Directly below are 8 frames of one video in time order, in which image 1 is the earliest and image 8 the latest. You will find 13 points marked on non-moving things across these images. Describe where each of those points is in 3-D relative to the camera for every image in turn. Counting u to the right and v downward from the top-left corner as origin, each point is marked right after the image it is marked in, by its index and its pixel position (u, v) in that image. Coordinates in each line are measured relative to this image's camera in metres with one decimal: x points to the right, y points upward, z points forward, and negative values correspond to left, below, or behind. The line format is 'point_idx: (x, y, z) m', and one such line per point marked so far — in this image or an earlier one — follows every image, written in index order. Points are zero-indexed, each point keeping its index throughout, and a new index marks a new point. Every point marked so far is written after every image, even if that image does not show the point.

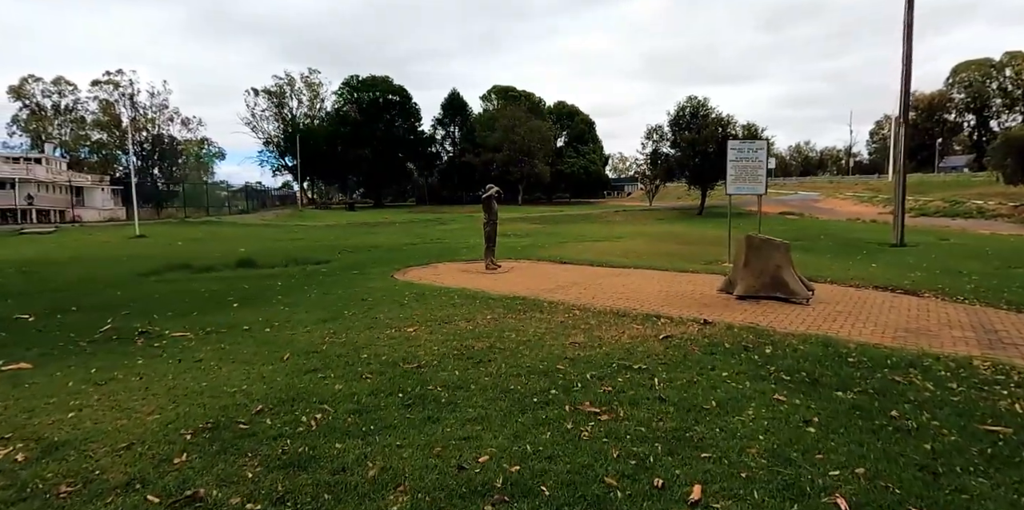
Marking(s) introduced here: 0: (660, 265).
0: (+3.9, -0.3, +13.6) m
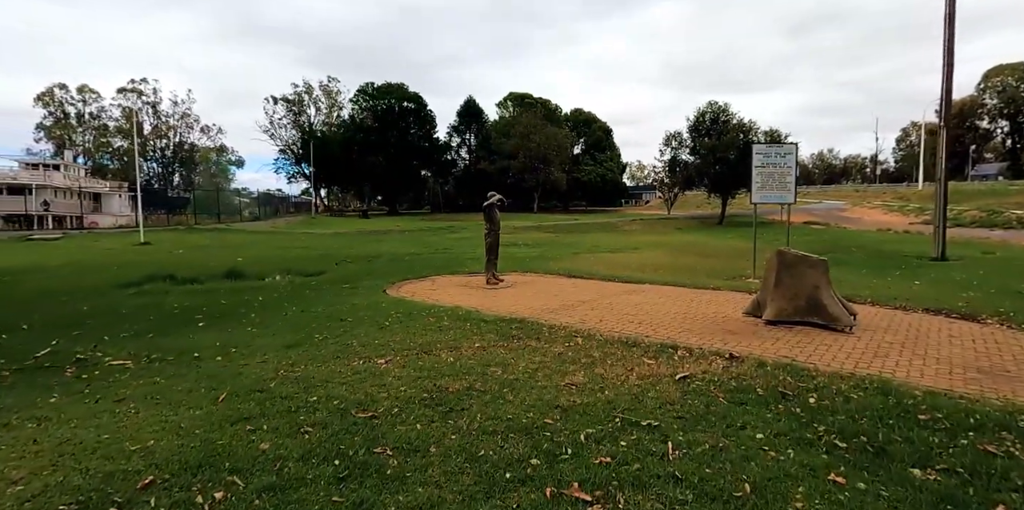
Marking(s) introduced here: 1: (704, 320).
0: (+4.0, -0.6, +12.5) m
1: (+2.9, -1.0, +8.0) m
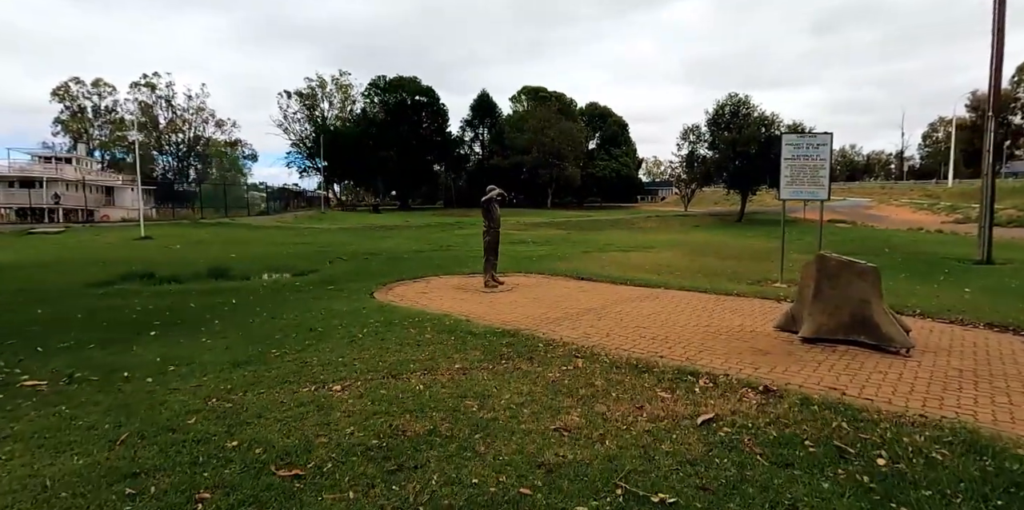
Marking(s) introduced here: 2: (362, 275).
0: (+4.0, -0.6, +11.3) m
1: (+2.8, -1.0, +6.8) m
2: (-3.7, -0.5, +12.6) m
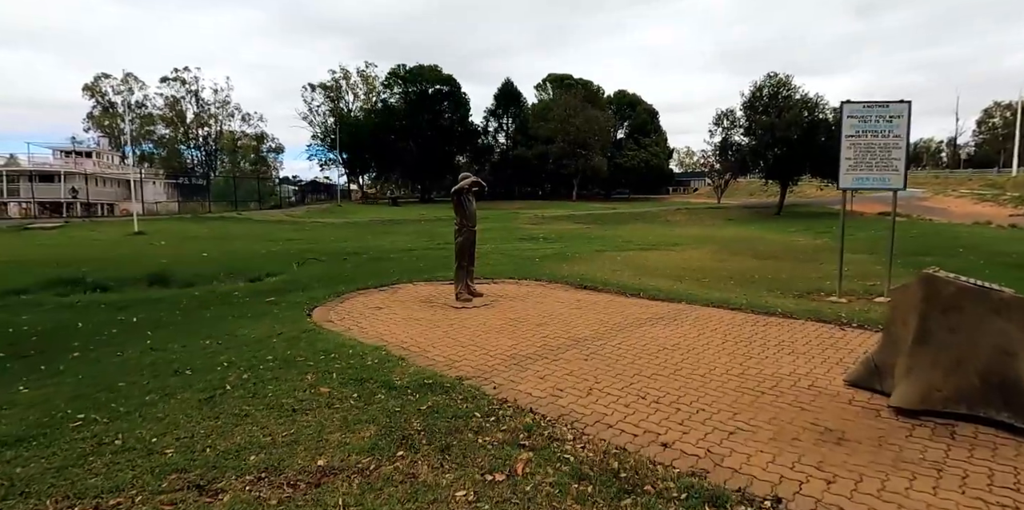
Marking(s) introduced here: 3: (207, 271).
0: (+3.7, -0.7, +8.8) m
1: (+2.3, -1.2, +4.5) m
2: (-3.9, -0.5, +10.6) m
3: (-6.9, -0.4, +11.9) m
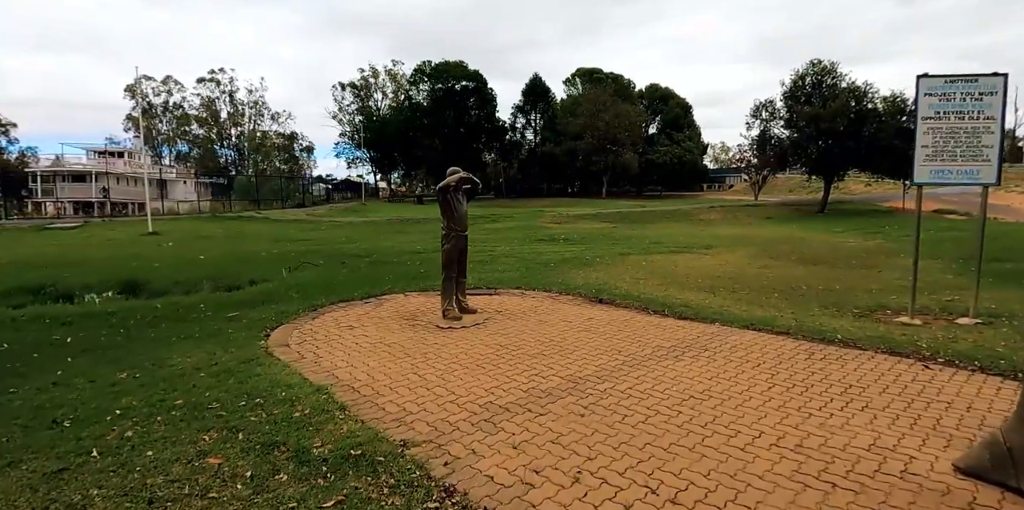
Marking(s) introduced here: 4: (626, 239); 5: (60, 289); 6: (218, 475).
0: (+3.6, -0.9, +7.3) m
1: (+2.0, -1.4, +3.0) m
2: (-3.8, -0.6, +9.5) m
3: (-6.7, -0.5, +11.0) m
4: (+4.2, +0.6, +19.6) m
5: (-8.3, -0.6, +9.6) m
6: (-1.8, -1.3, +3.3) m
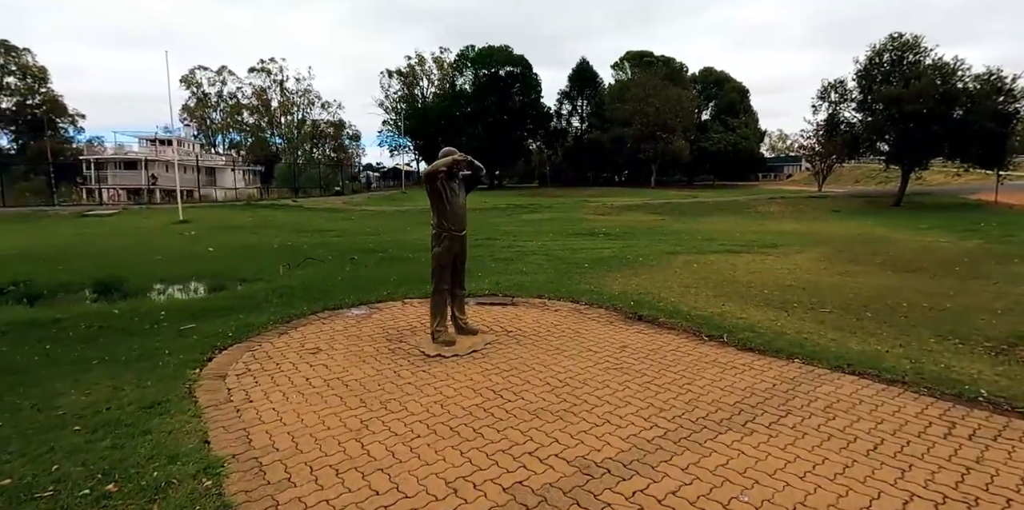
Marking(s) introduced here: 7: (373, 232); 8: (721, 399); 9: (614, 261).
0: (+3.7, -1.0, +5.4) m
1: (+1.7, -1.6, +1.3) m
2: (-3.5, -0.6, +8.2) m
3: (-6.3, -0.3, +9.9) m
4: (+5.4, +0.7, +17.6) m
5: (-7.9, -0.5, +8.7) m
6: (-2.1, -1.5, +1.9) m
7: (-5.2, +0.9, +19.3) m
8: (+1.7, -1.1, +4.3) m
9: (+2.2, -0.1, +11.9) m
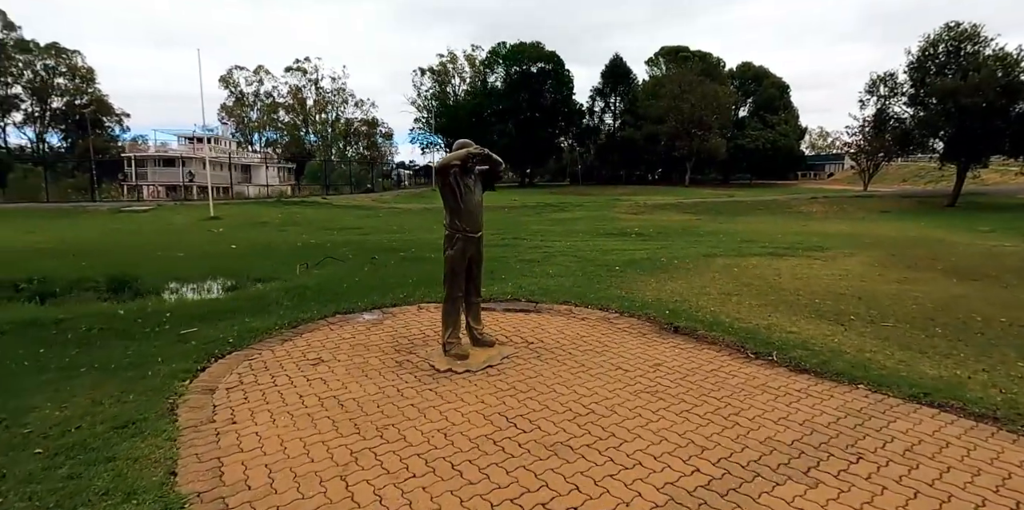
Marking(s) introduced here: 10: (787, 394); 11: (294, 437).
0: (+3.9, -1.1, +4.6) m
1: (+1.6, -1.6, +0.6) m
2: (-3.2, -0.6, +7.9) m
3: (-5.8, -0.3, +9.7) m
4: (+6.3, +0.7, +16.7) m
5: (-7.5, -0.4, +8.6) m
6: (-2.1, -1.5, +1.4) m
7: (-4.2, +0.9, +19.0) m
8: (+1.8, -1.2, +3.6) m
9: (+2.8, -0.2, +11.2) m
10: (+2.3, -1.1, +4.4) m
11: (-1.4, -1.2, +3.6) m
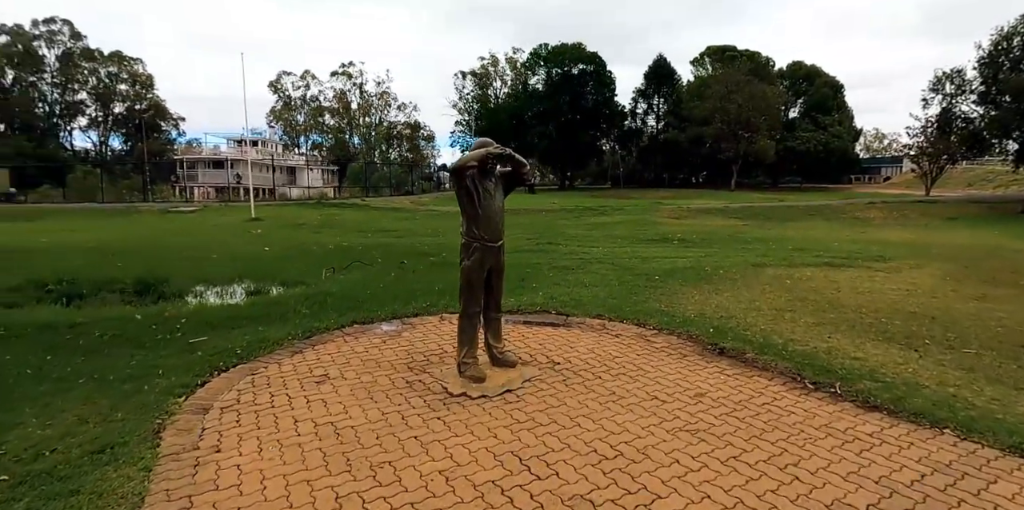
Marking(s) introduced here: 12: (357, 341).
0: (+4.0, -1.2, +3.8) m
1: (+1.5, -1.7, 0.0) m
2: (-2.8, -0.7, +7.6) m
3: (-5.3, -0.4, +9.6) m
4: (+7.3, +0.4, +15.6) m
5: (-7.1, -0.5, +8.6) m
6: (-2.2, -1.6, +1.1) m
7: (-3.0, +0.8, +18.8) m
8: (+1.8, -1.3, +2.9) m
9: (+3.4, -0.4, +10.4) m
10: (+2.4, -1.3, +3.7) m
11: (-1.4, -1.3, +3.2) m
12: (-1.7, -0.9, +5.9) m
